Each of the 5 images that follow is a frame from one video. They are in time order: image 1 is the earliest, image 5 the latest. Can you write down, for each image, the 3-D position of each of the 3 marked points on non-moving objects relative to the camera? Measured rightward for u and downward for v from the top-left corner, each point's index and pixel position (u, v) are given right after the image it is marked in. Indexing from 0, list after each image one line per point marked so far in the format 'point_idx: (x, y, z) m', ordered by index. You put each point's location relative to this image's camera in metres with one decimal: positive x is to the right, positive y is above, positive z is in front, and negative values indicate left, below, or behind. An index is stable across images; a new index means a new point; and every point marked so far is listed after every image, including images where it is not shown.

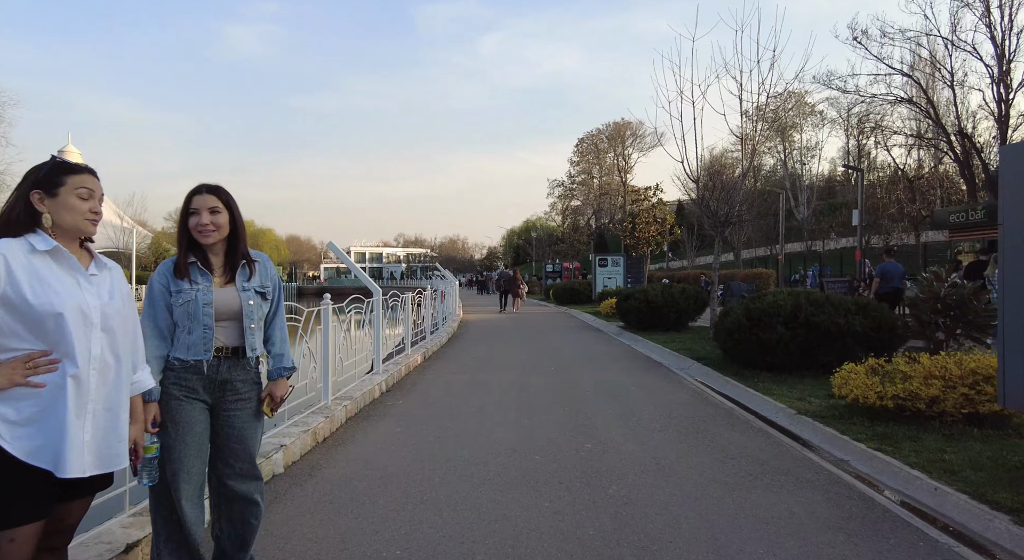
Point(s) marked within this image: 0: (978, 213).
0: (+11.2, +1.7, +14.5) m
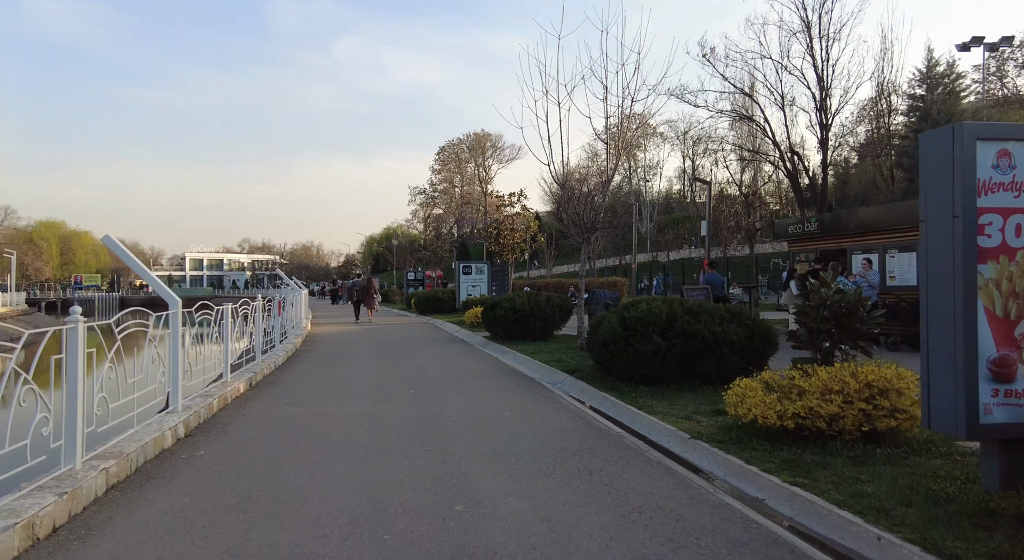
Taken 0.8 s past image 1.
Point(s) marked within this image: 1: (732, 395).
0: (+7.7, +1.5, +15.4) m
1: (+2.1, -1.1, +5.6) m
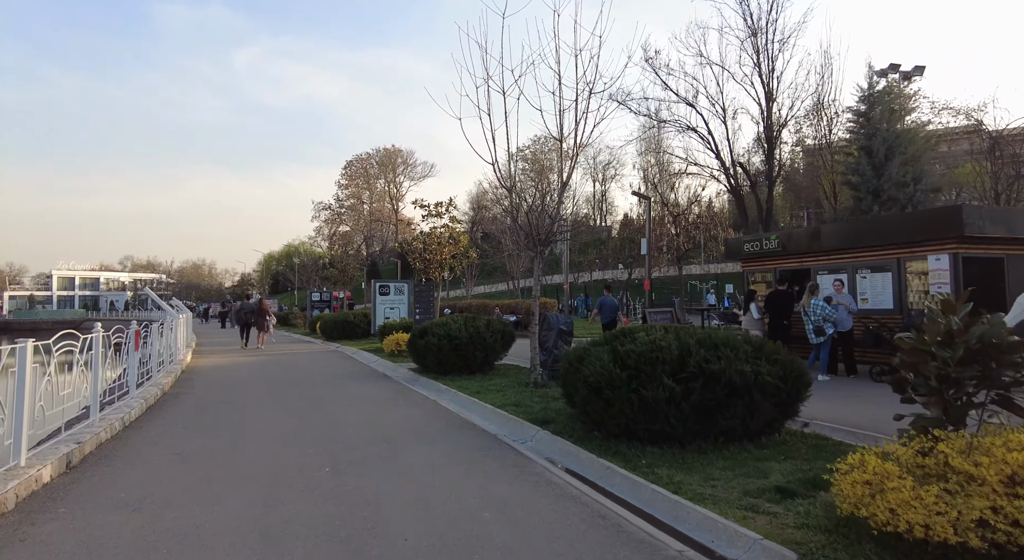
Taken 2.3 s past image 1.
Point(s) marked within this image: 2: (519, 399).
0: (+6.2, +0.9, +14.2) m
1: (+2.0, -1.2, +3.6) m
2: (+0.1, -1.8, +9.2) m
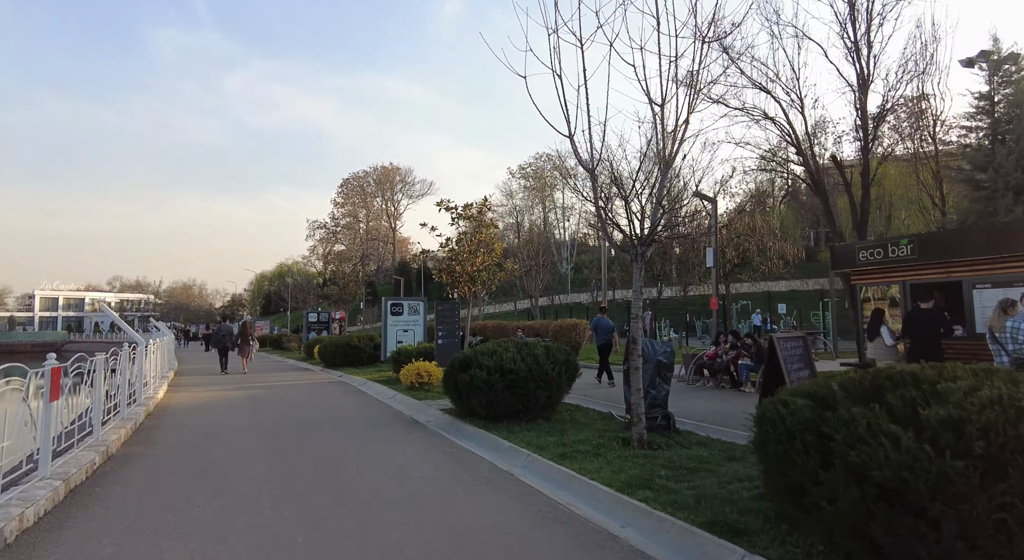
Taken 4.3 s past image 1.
0: (+7.3, +0.6, +11.3) m
1: (+3.3, -1.1, +0.5) m
2: (+1.3, -1.9, +6.1) m
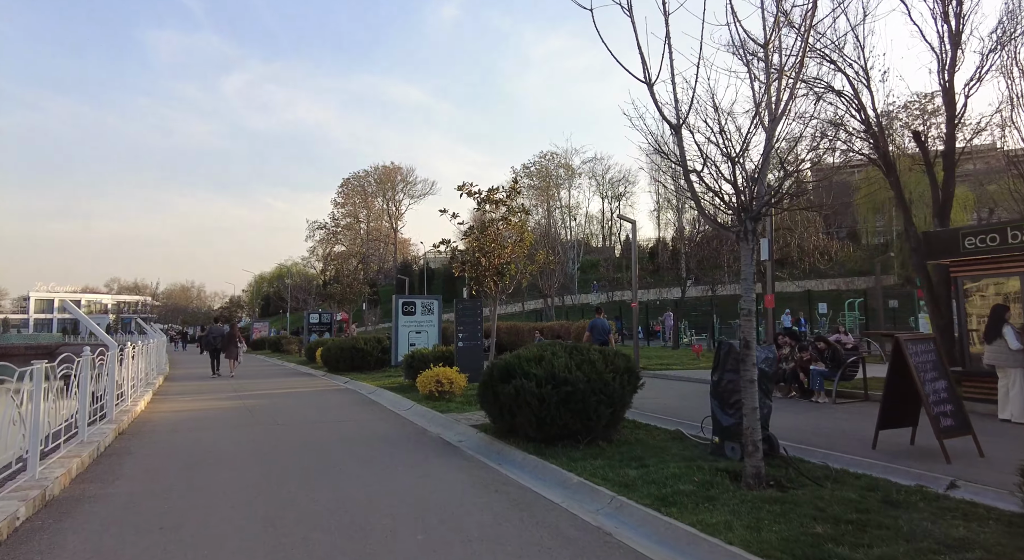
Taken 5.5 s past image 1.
0: (+8.1, +0.8, +9.4) m
1: (+4.0, -1.0, -1.3) m
2: (+2.1, -1.8, +4.2) m
